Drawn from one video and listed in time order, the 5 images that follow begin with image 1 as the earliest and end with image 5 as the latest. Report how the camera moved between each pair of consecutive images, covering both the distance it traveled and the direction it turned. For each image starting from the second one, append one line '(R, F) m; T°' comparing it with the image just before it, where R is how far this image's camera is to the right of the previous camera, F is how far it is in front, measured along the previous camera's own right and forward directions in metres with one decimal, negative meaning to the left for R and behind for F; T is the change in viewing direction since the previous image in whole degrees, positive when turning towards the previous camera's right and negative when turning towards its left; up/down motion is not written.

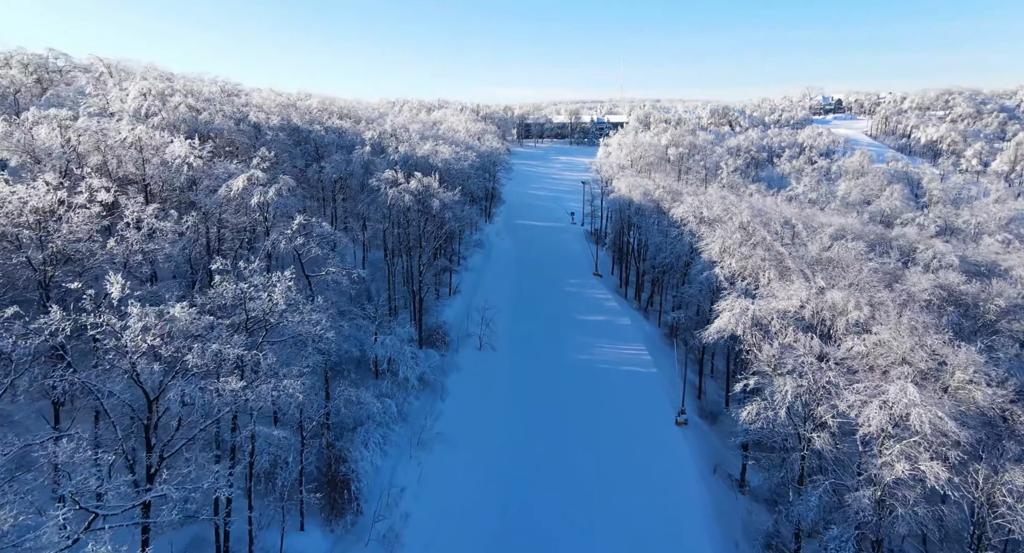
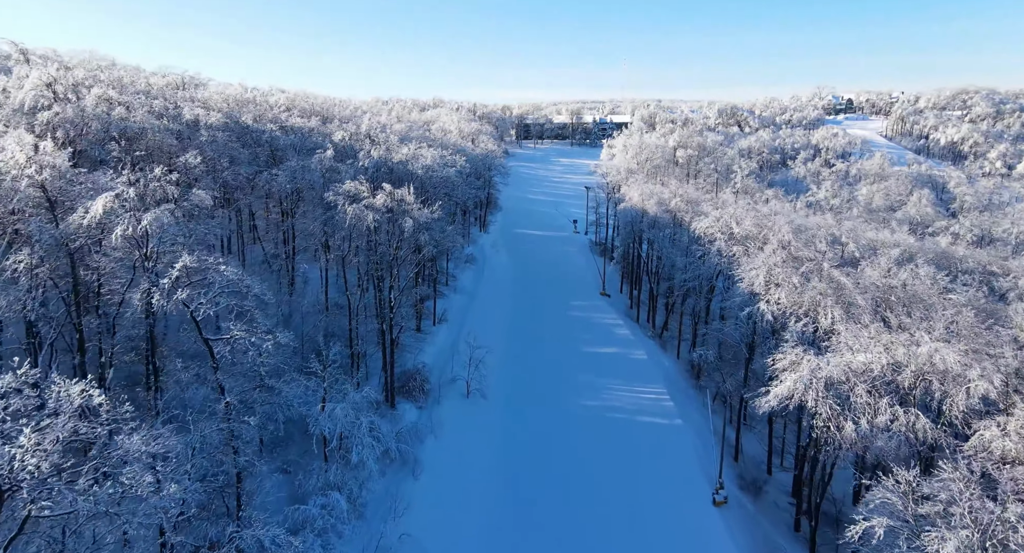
(+0.3, +8.8) m; 0°
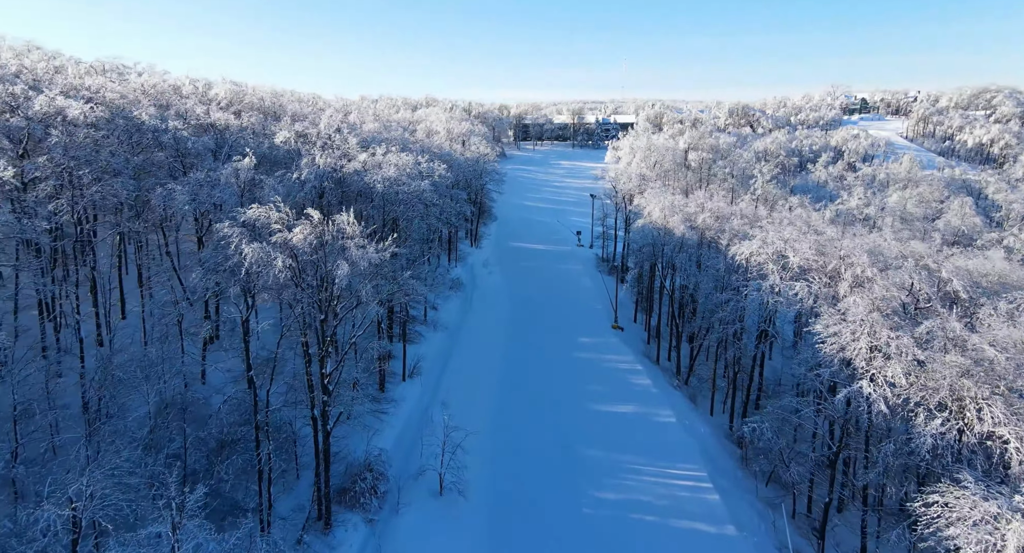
(+0.5, +11.2) m; 0°
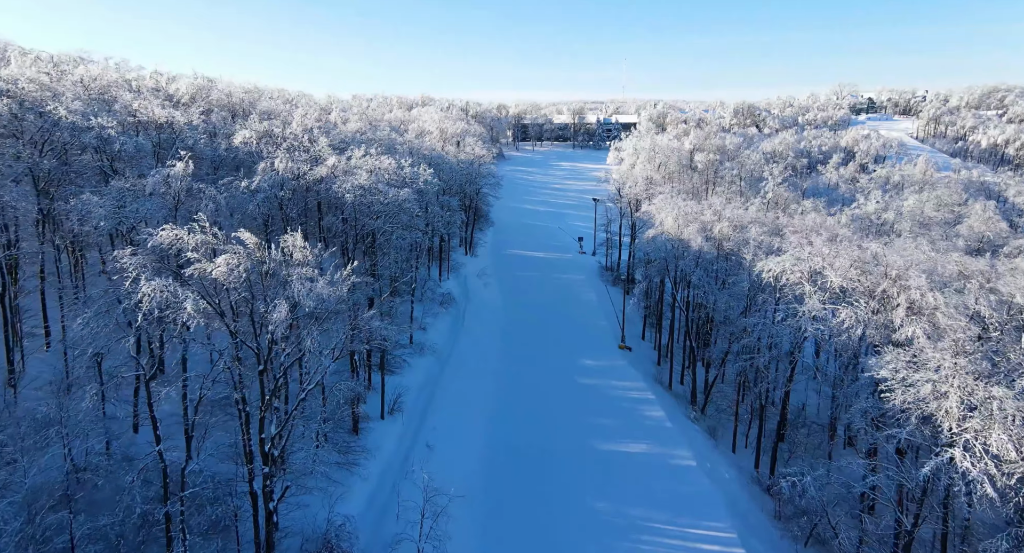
(+0.2, +5.3) m; 0°
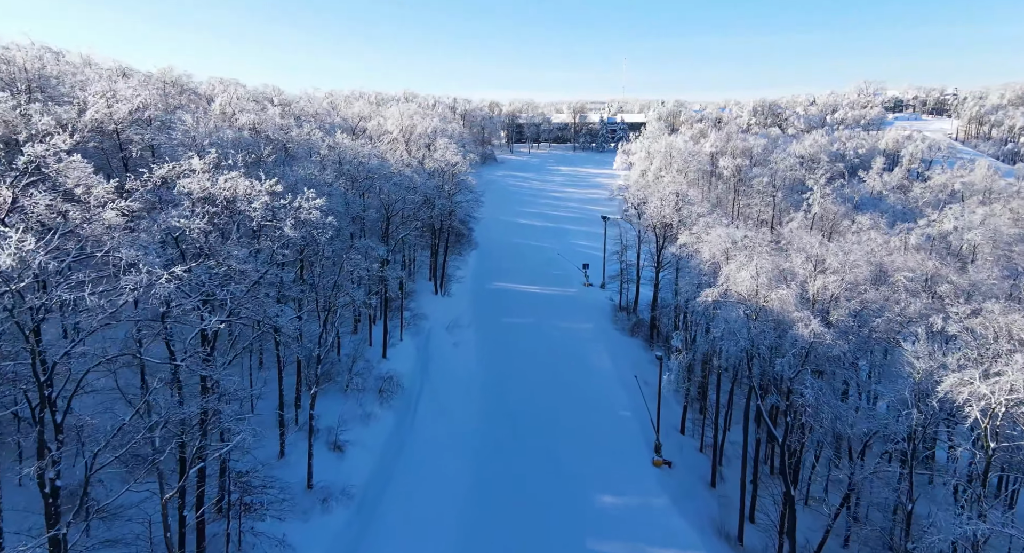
(+1.2, +18.4) m; 0°
